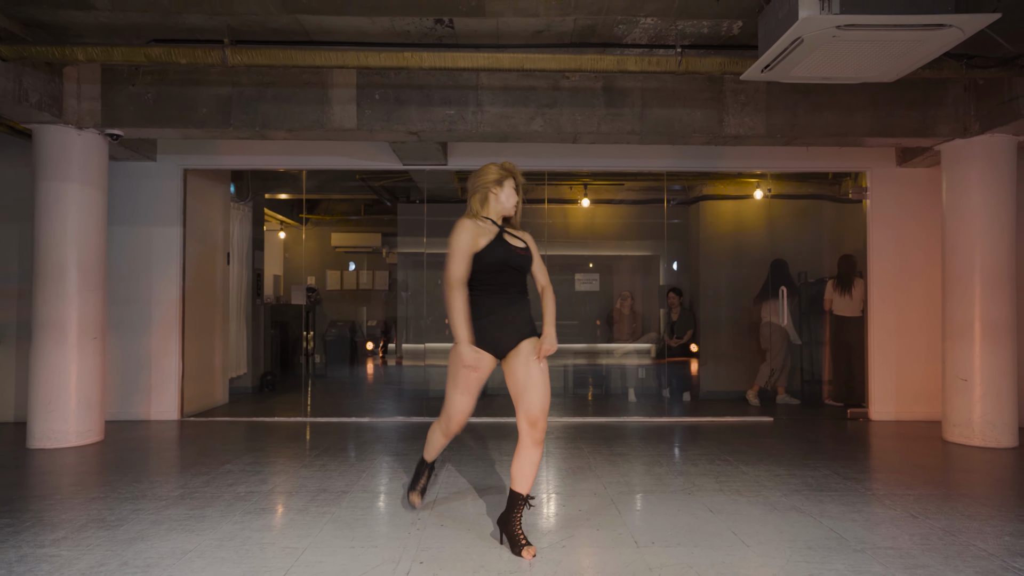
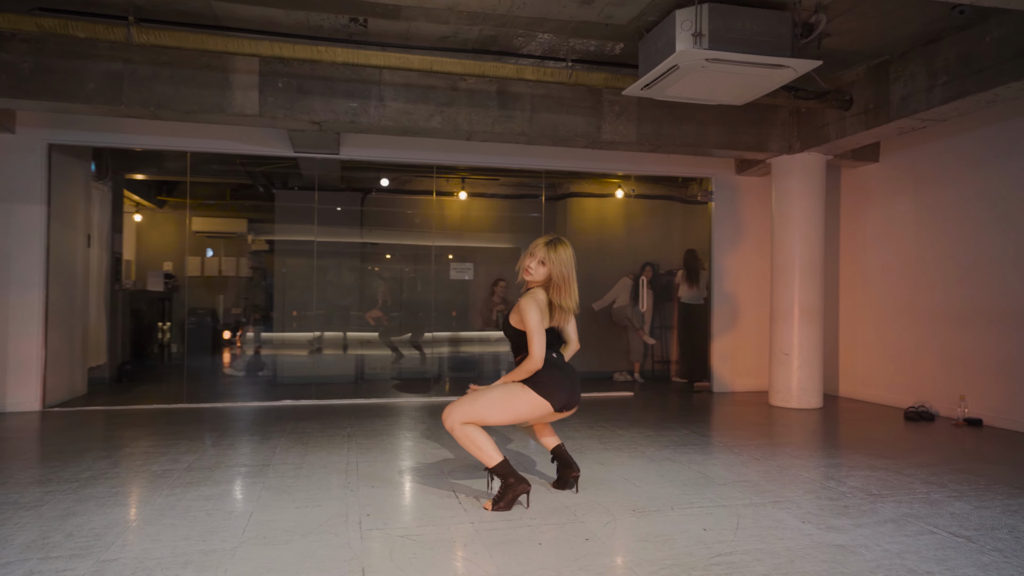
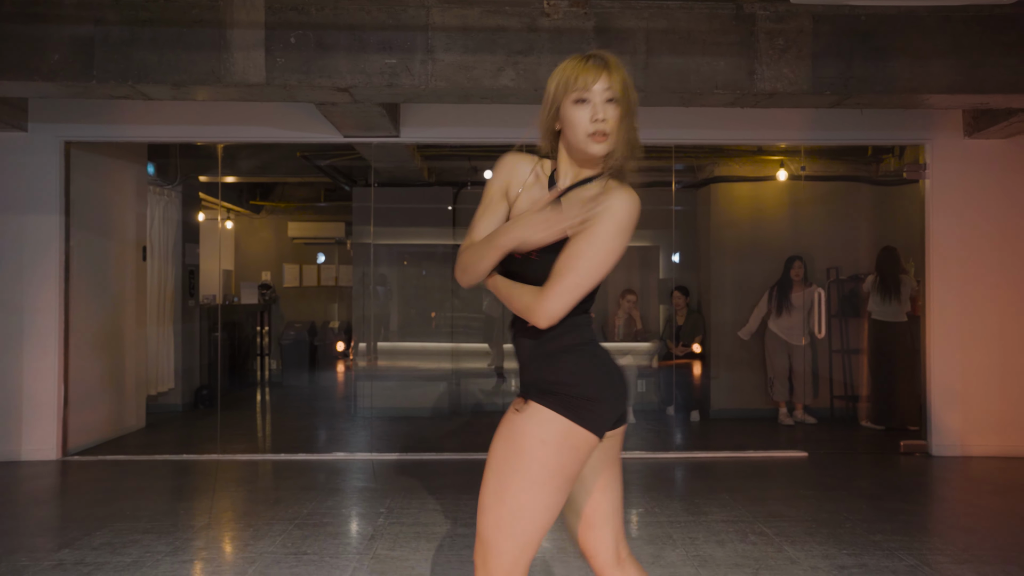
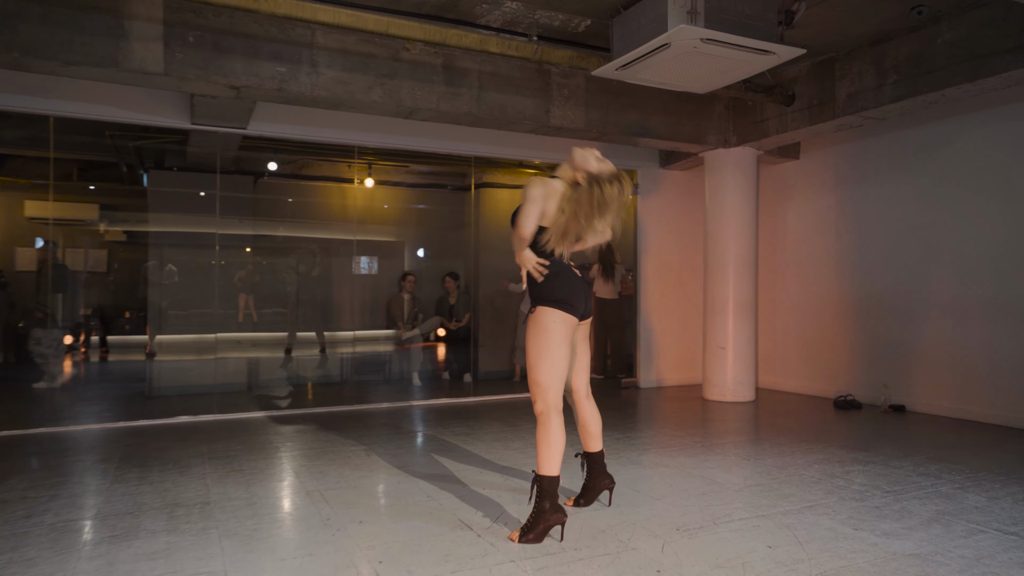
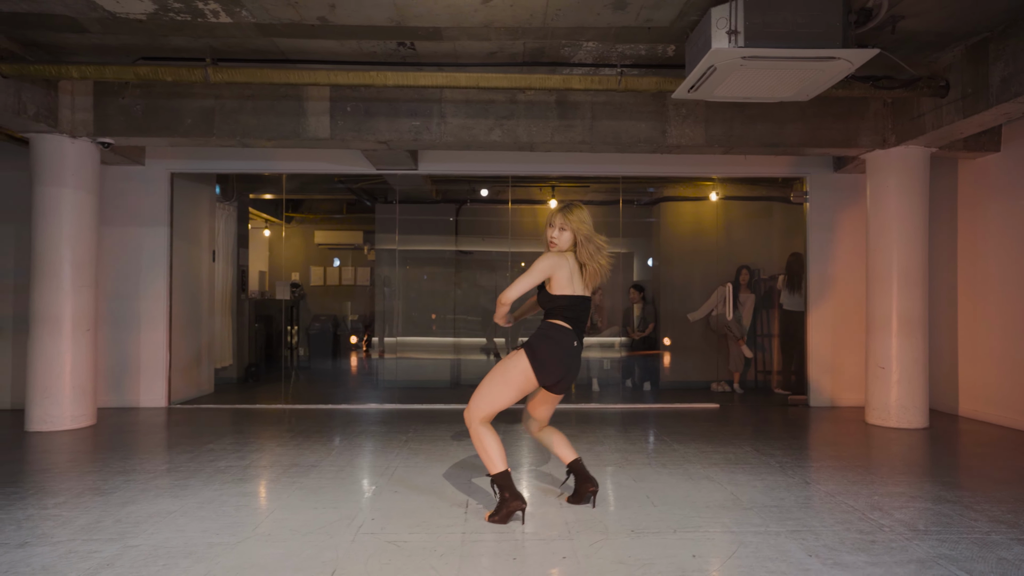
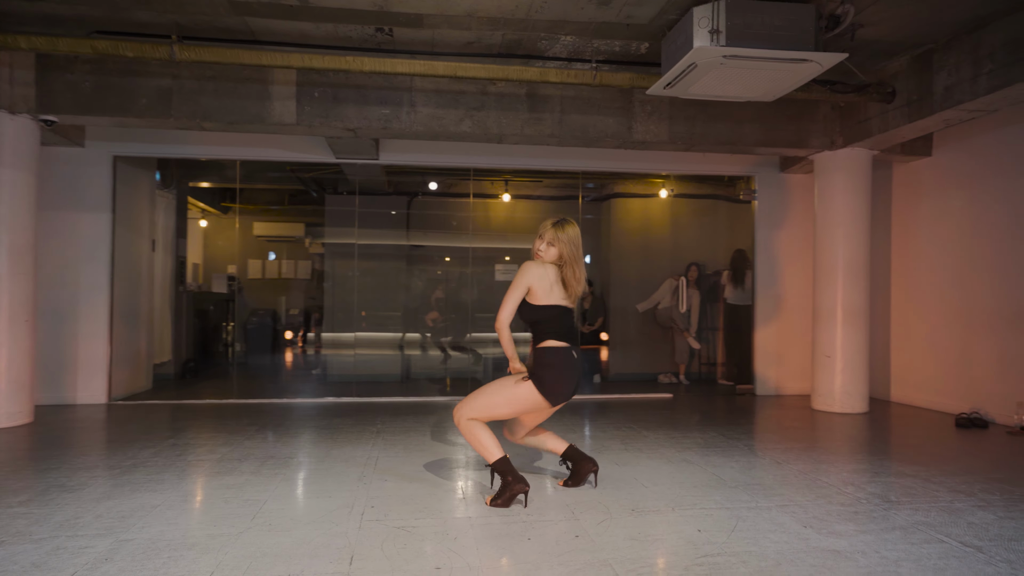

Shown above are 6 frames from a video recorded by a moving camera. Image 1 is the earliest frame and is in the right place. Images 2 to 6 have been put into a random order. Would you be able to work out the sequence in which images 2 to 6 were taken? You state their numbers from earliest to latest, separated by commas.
3, 5, 6, 2, 4
